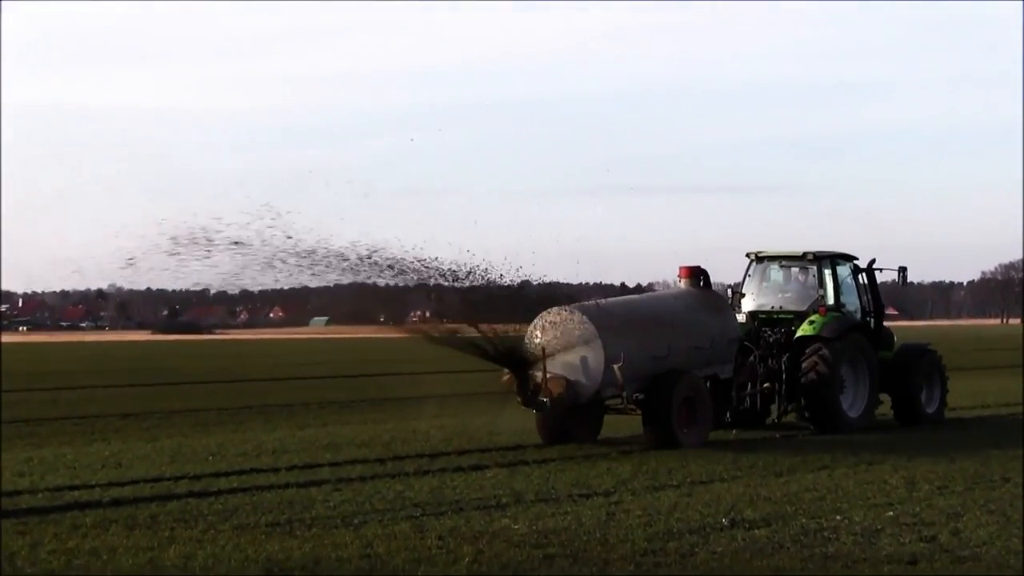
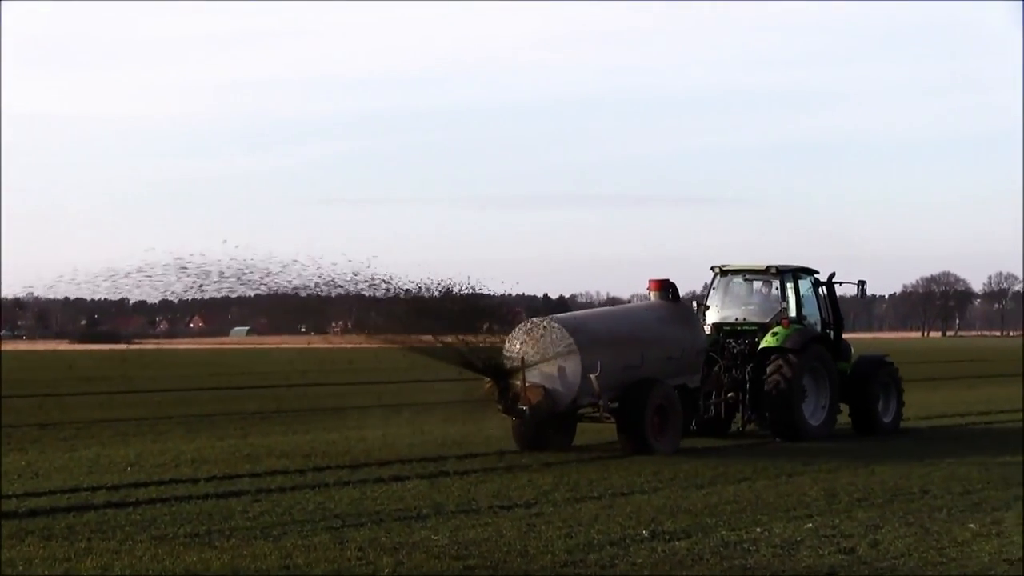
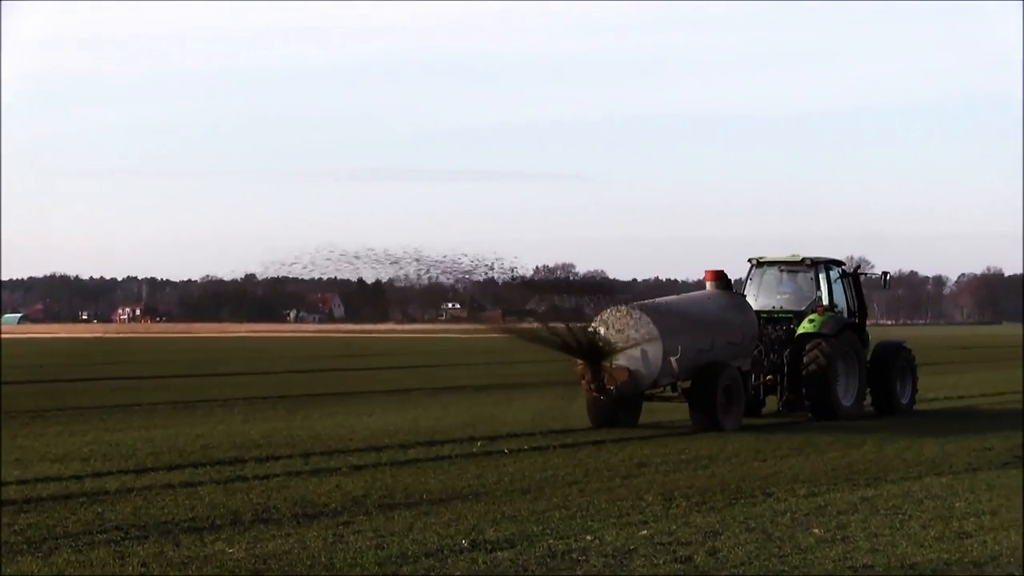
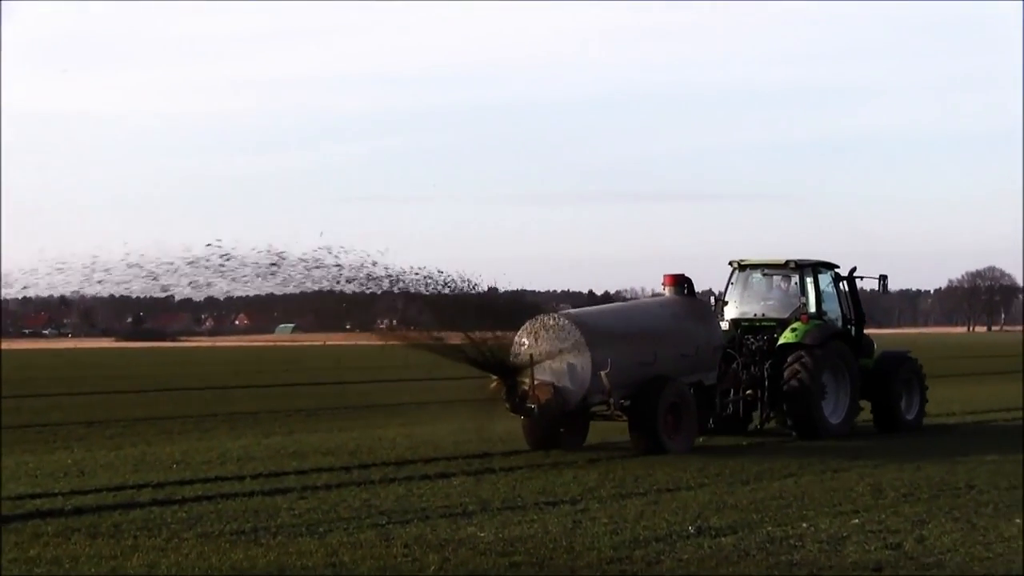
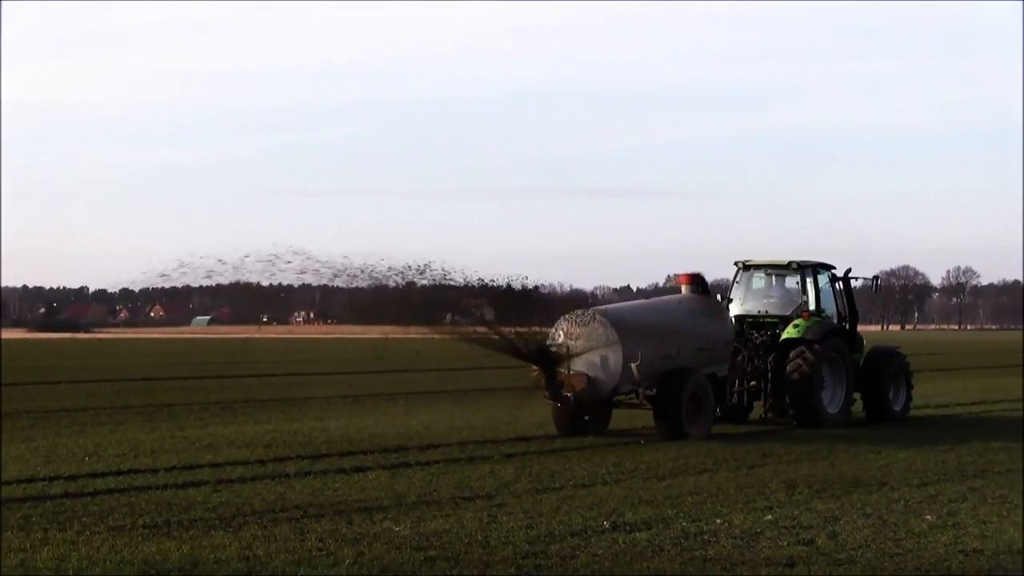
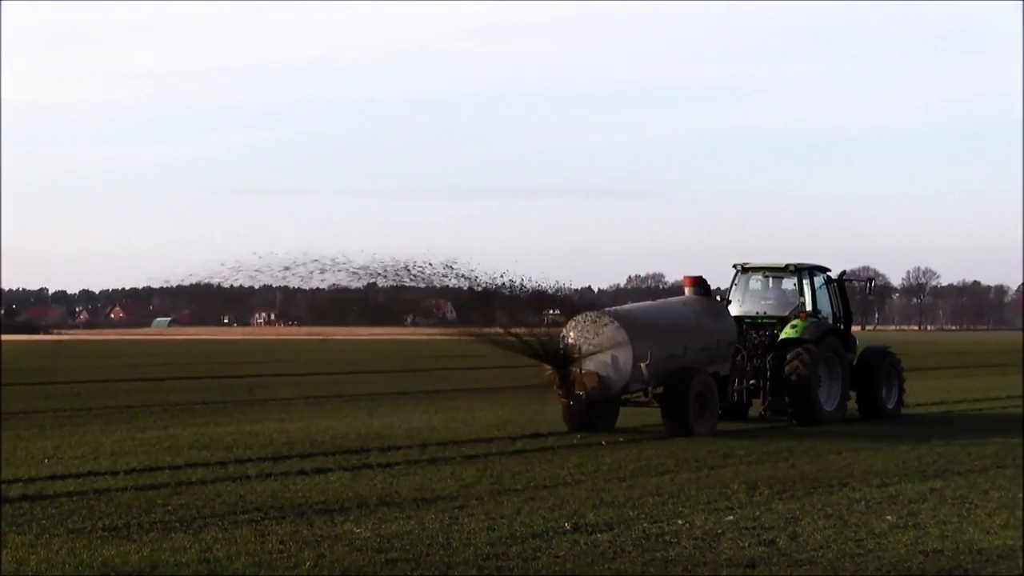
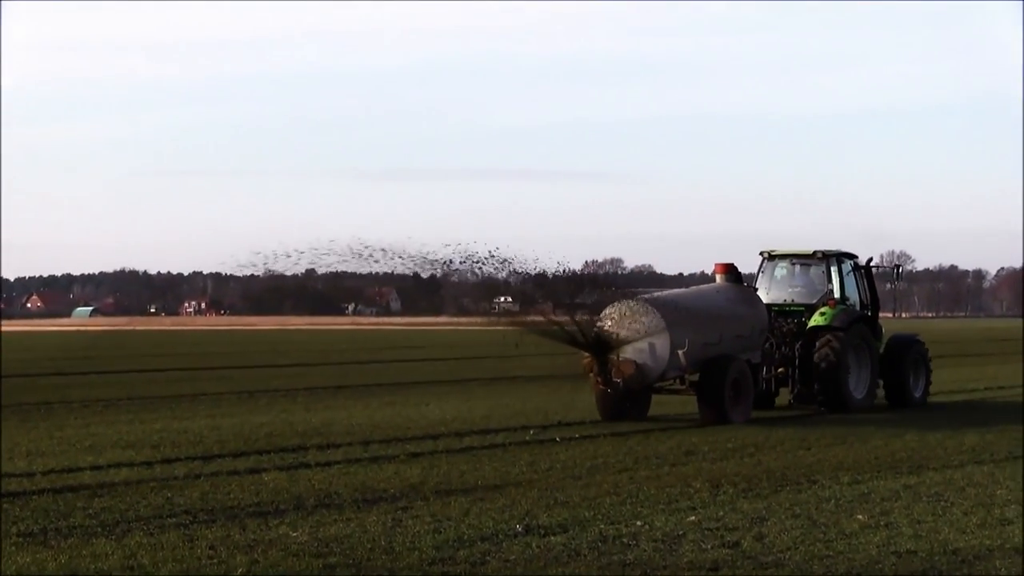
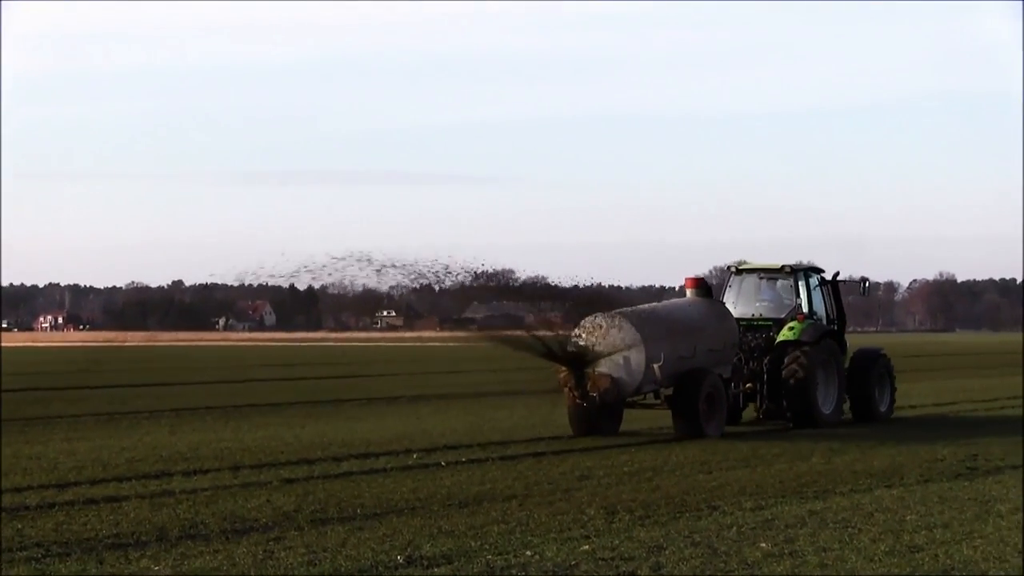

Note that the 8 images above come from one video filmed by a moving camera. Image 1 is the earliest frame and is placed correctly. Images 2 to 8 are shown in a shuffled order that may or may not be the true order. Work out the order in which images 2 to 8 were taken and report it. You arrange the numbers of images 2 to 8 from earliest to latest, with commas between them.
4, 2, 5, 6, 7, 3, 8
